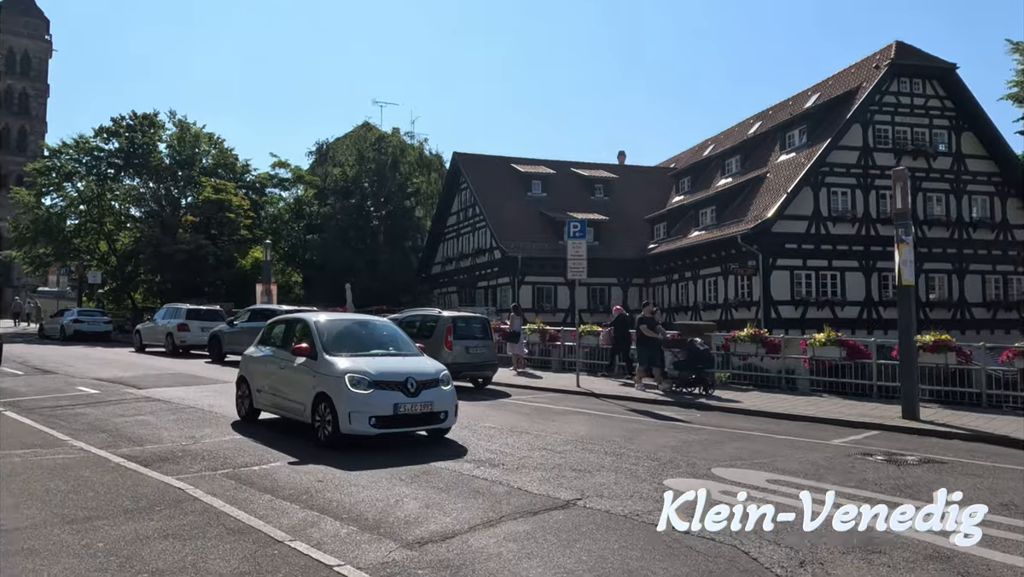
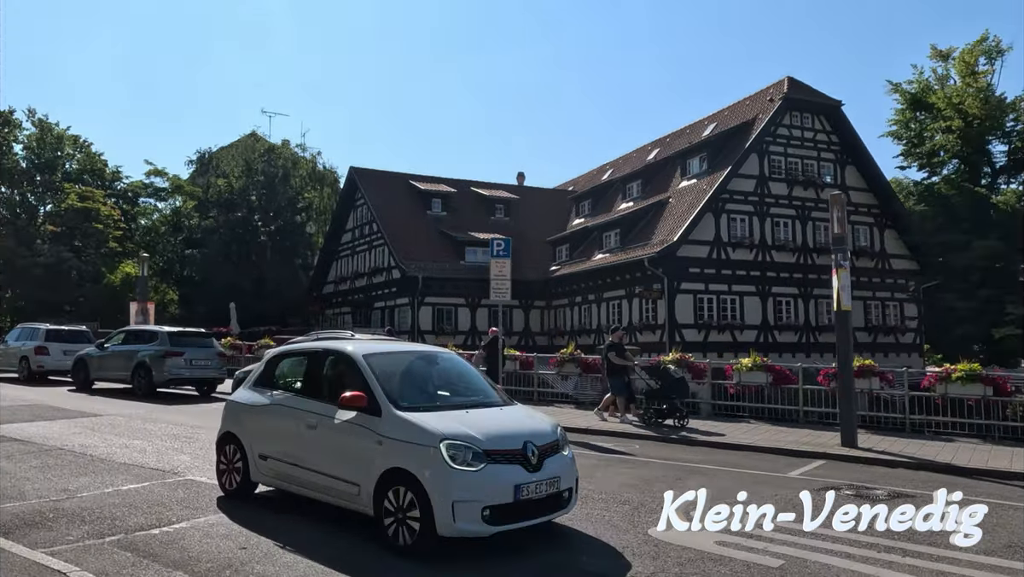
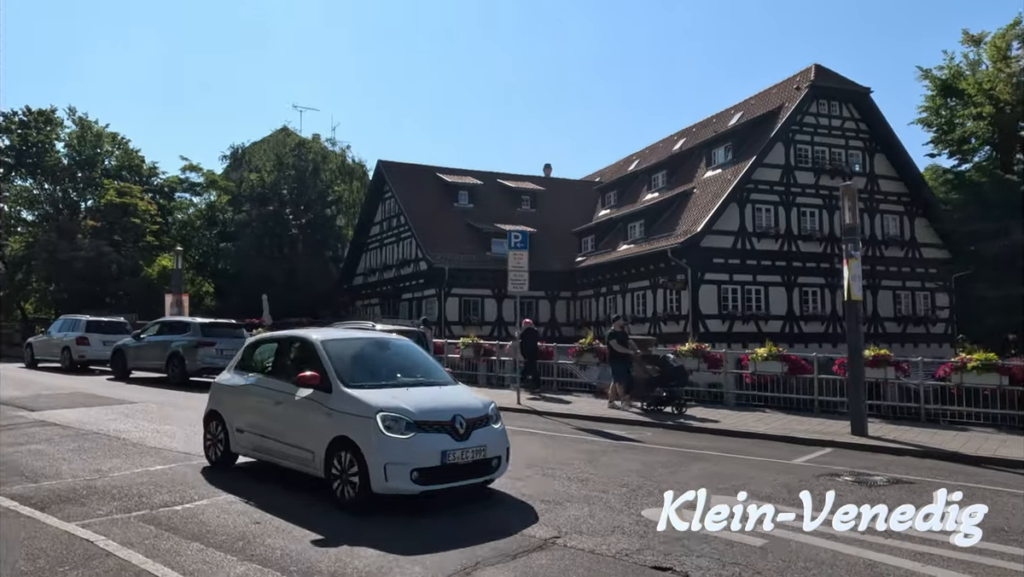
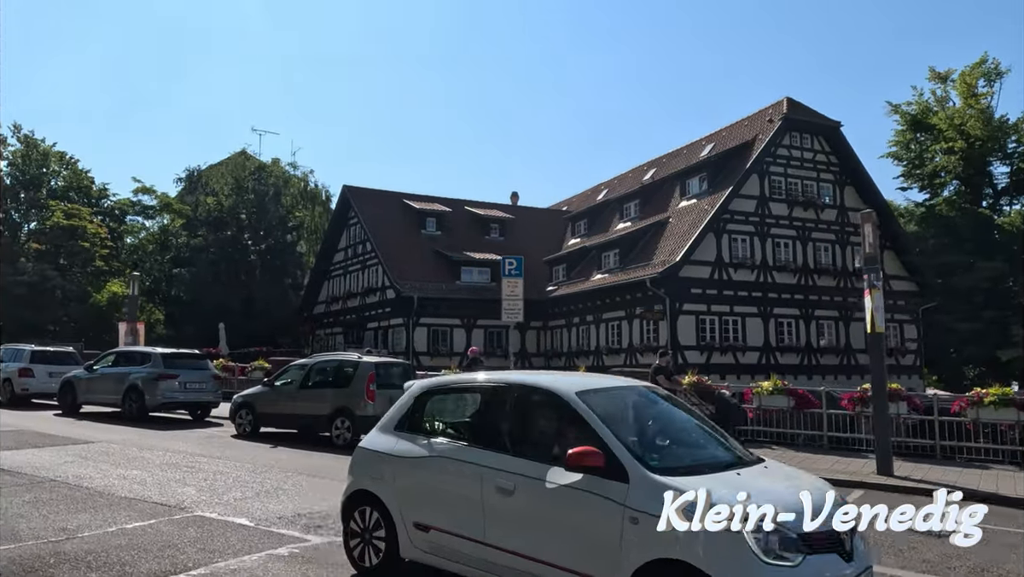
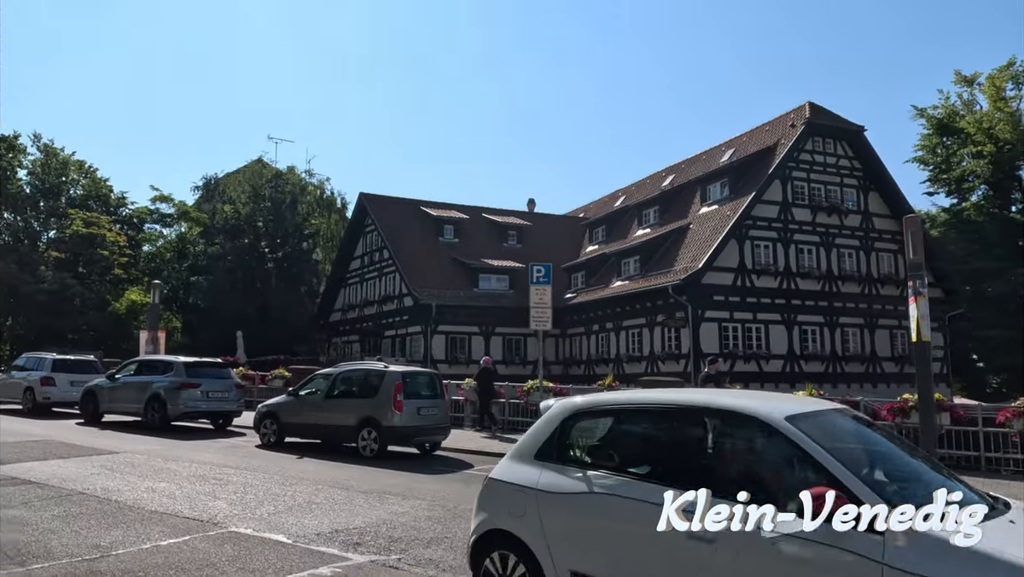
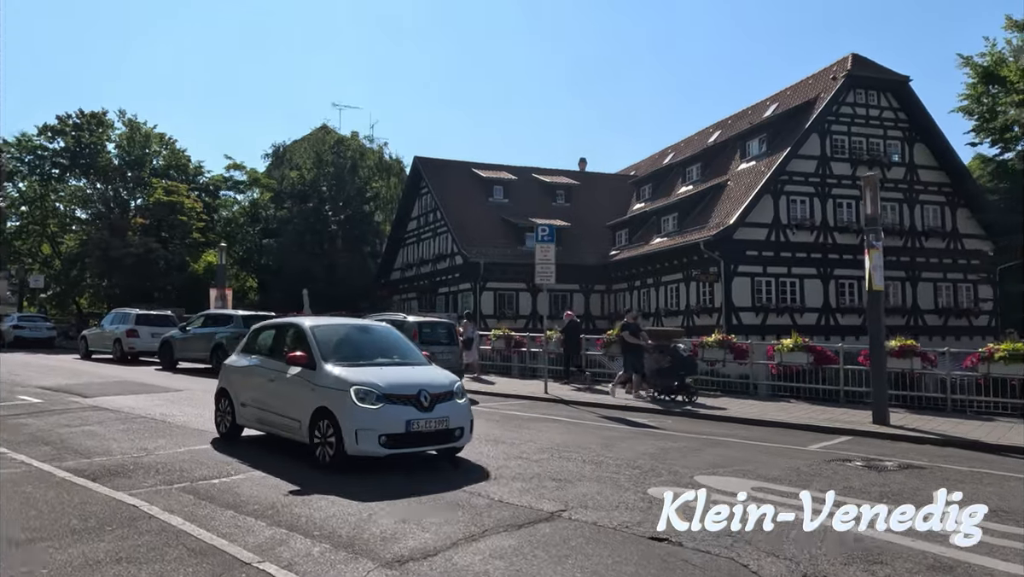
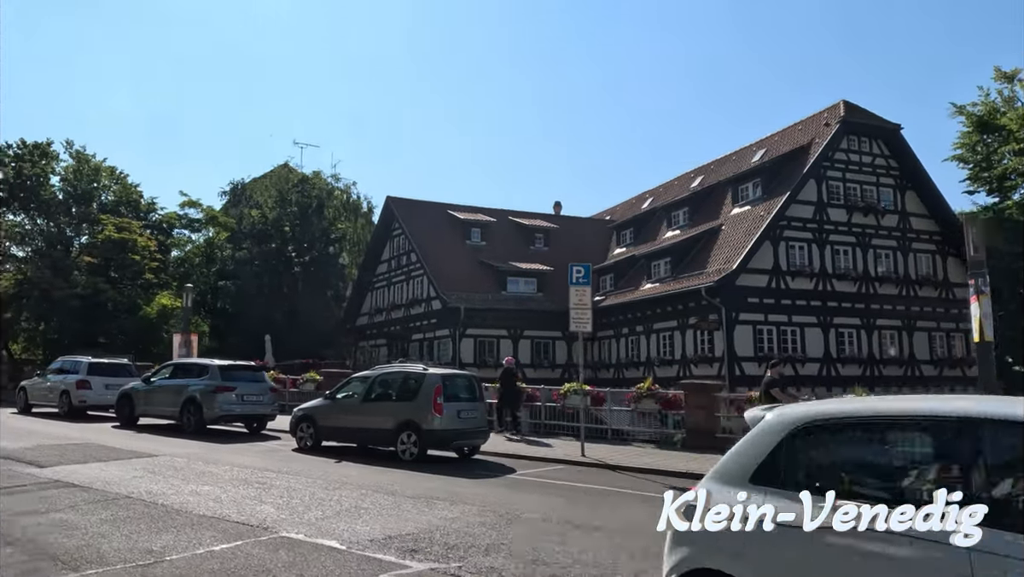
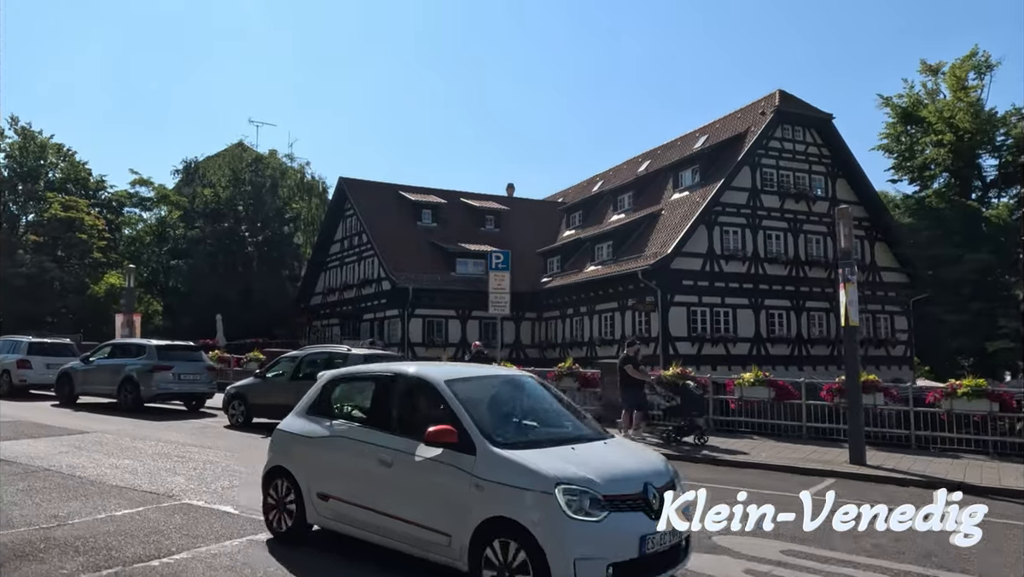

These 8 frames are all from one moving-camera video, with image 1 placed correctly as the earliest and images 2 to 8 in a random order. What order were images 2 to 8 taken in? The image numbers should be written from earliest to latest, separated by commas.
6, 3, 2, 8, 4, 5, 7
